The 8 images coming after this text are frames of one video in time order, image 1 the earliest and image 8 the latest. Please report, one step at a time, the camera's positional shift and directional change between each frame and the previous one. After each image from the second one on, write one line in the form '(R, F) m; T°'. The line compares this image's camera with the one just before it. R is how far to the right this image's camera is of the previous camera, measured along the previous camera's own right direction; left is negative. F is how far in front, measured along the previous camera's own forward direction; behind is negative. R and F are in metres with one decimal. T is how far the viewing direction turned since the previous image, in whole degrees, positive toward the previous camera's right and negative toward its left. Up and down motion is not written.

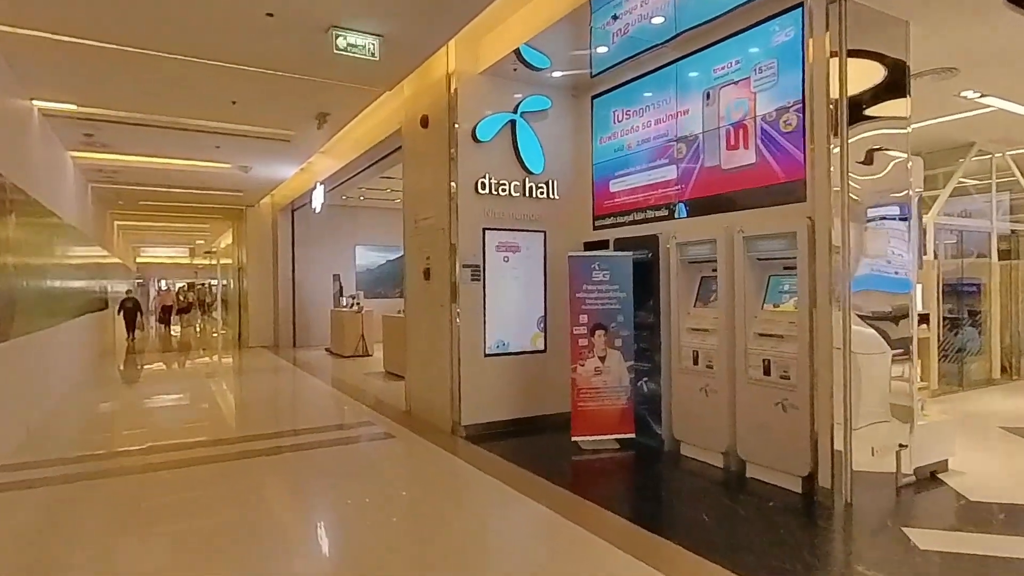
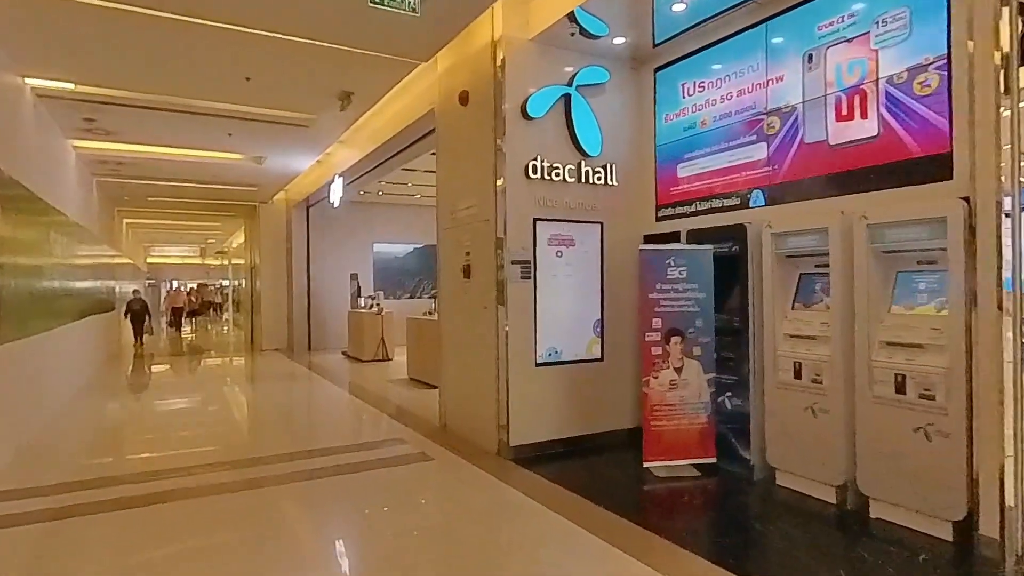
(-0.4, +0.7) m; -1°
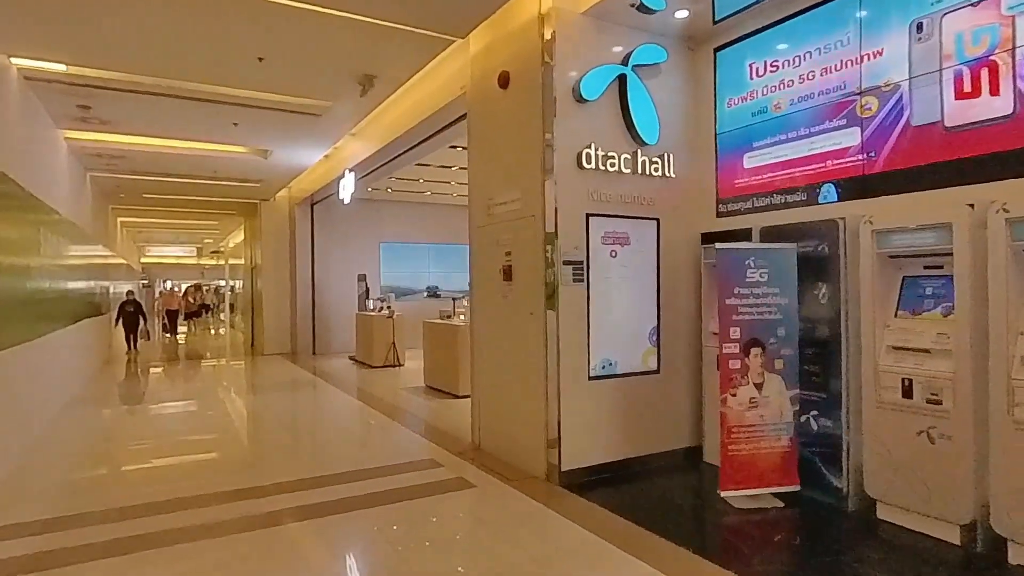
(-0.4, +0.5) m; 0°
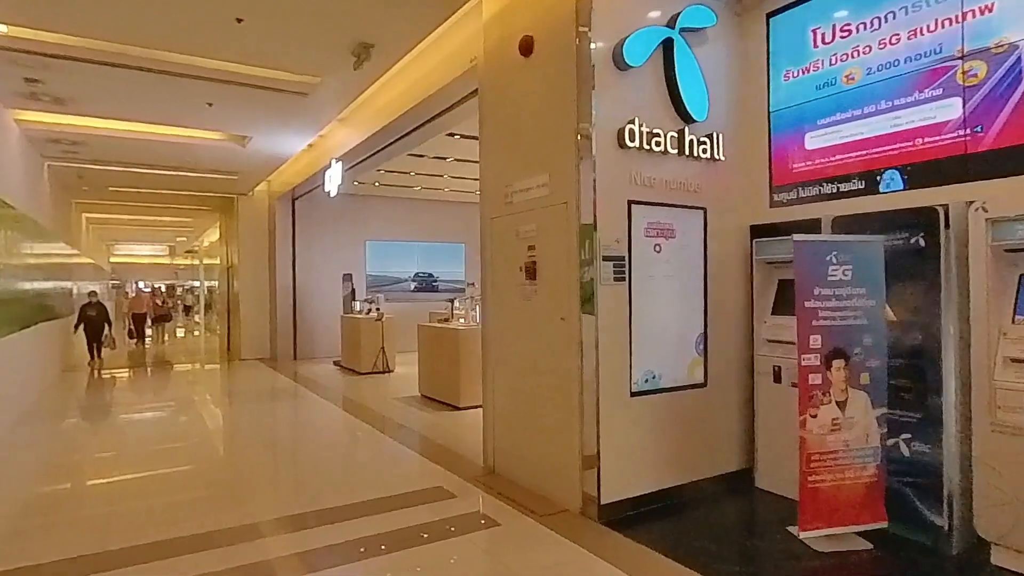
(-0.3, +0.7) m; +2°
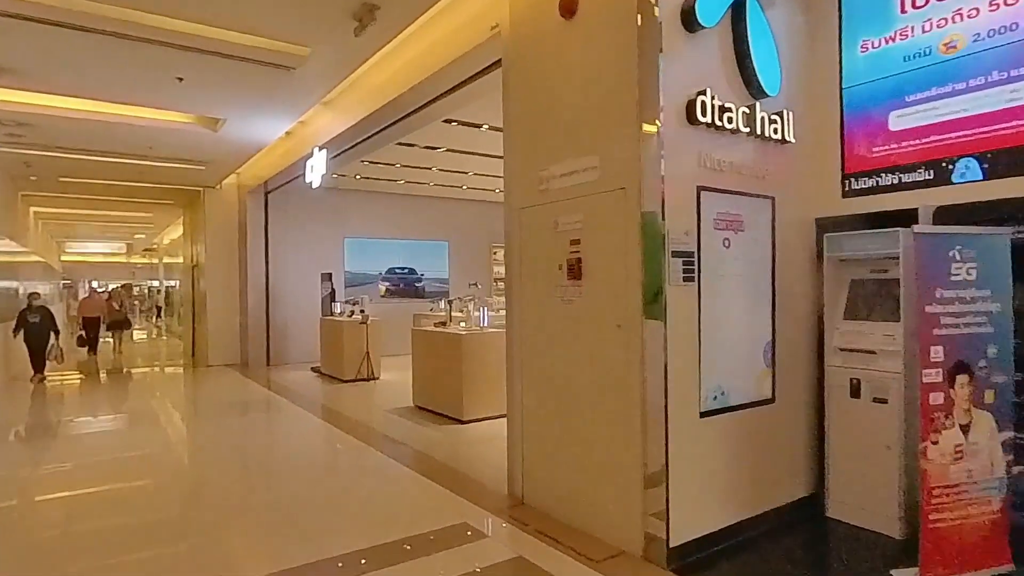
(-0.4, +0.6) m; +3°
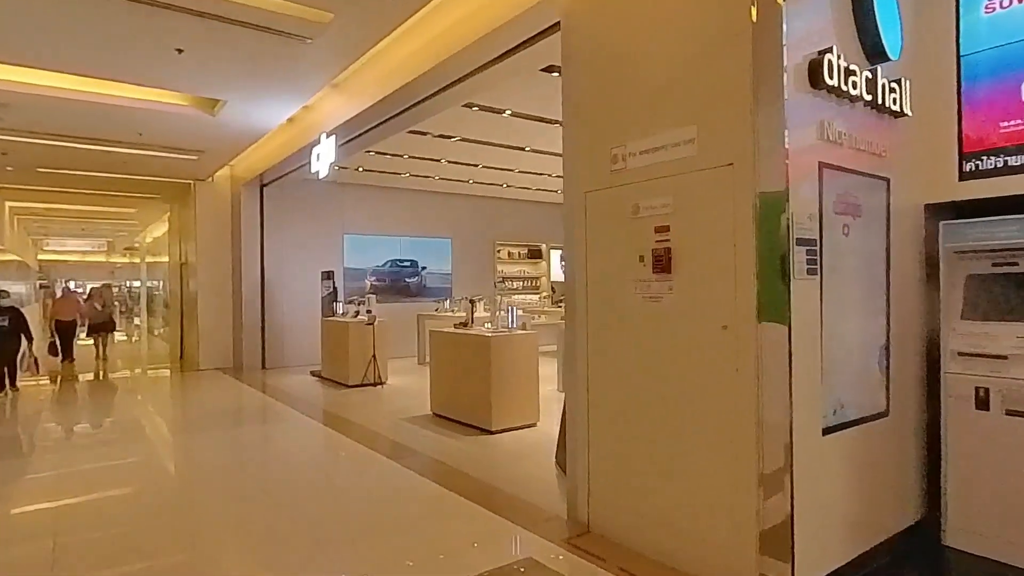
(-0.4, +0.5) m; +2°
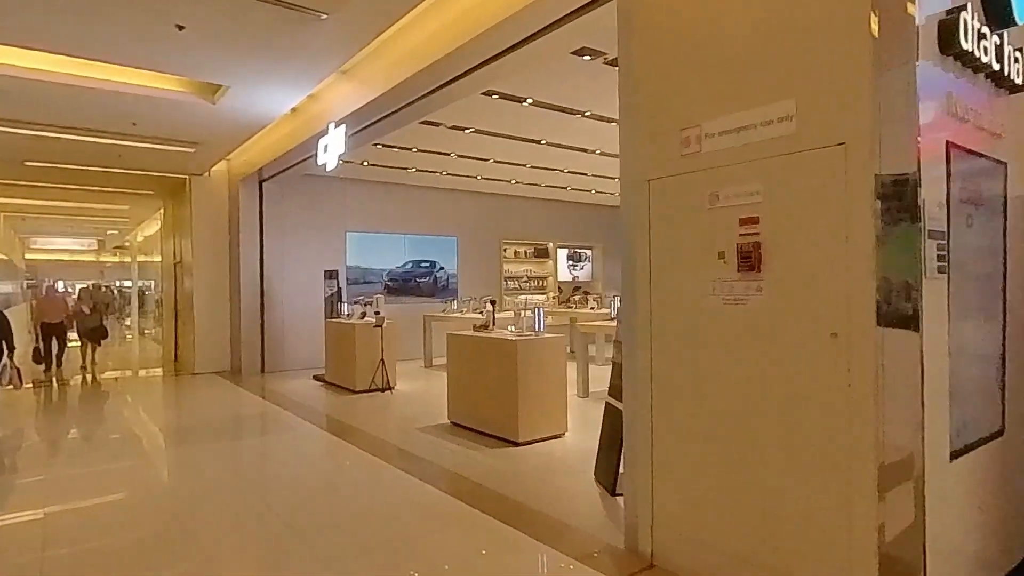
(-0.3, +0.4) m; +1°
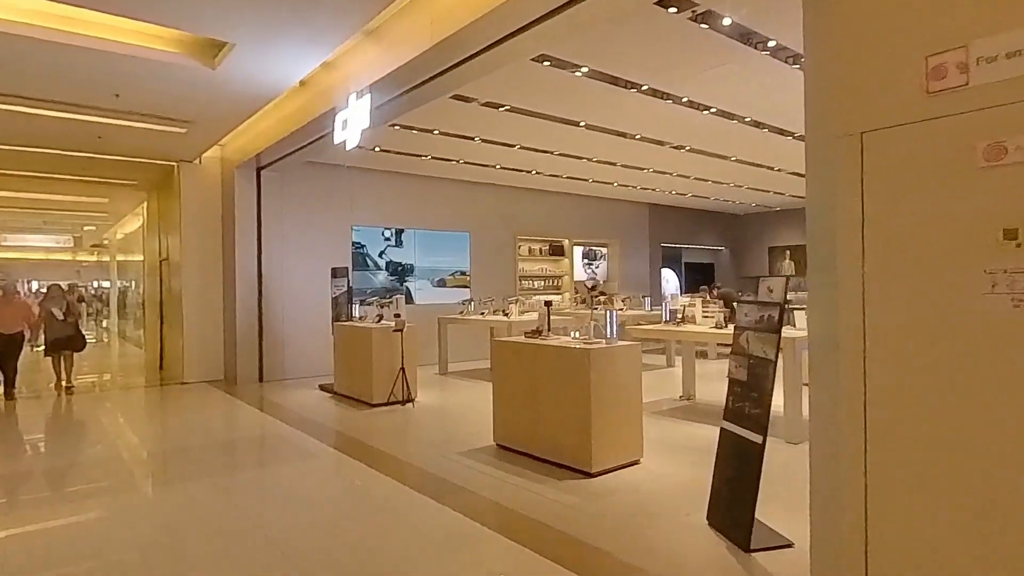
(-0.6, +0.9) m; +1°
